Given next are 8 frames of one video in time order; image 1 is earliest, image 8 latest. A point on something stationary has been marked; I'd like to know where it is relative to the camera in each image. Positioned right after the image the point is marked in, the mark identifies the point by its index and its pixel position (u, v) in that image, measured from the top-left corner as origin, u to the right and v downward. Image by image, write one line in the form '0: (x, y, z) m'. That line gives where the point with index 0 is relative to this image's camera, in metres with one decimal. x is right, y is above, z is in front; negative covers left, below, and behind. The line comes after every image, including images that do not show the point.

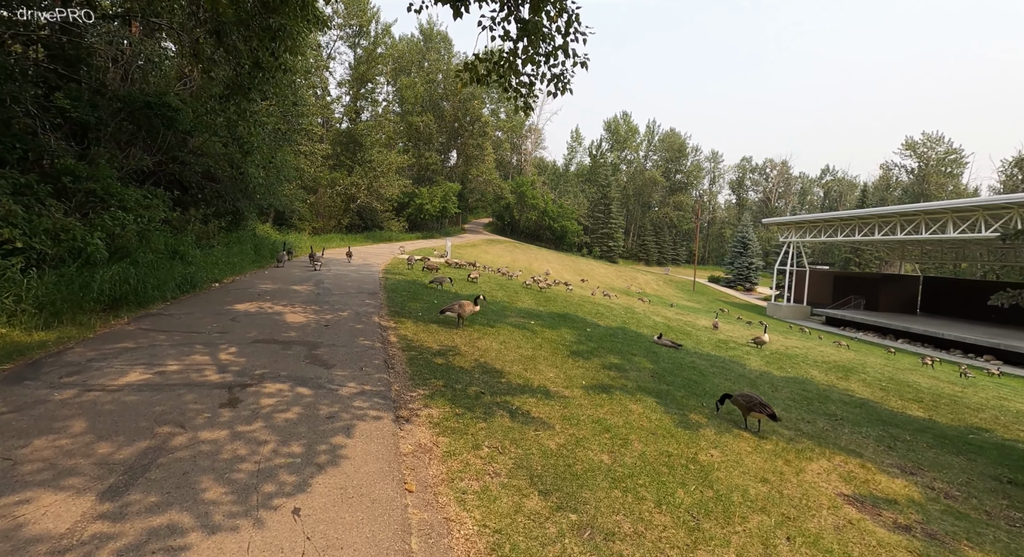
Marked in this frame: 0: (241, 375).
0: (-2.7, -1.0, +5.3) m
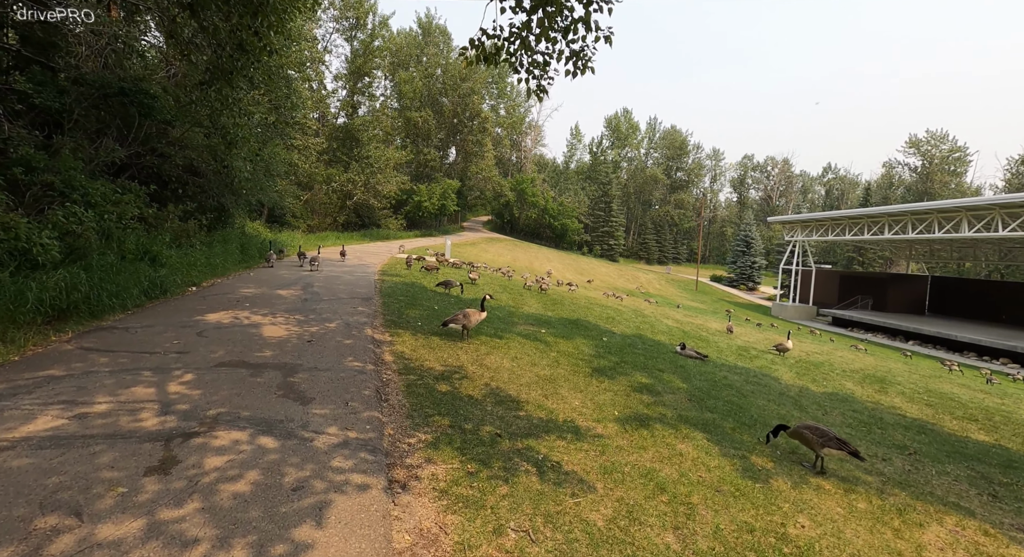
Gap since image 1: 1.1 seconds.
0: (-2.5, -1.1, +4.1) m
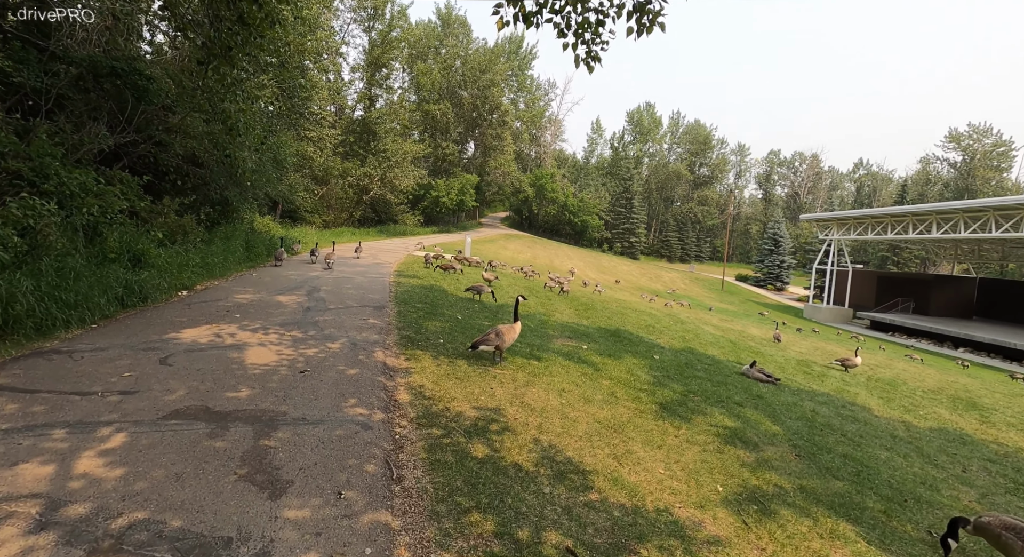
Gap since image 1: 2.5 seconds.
0: (-2.1, -1.2, +2.5) m
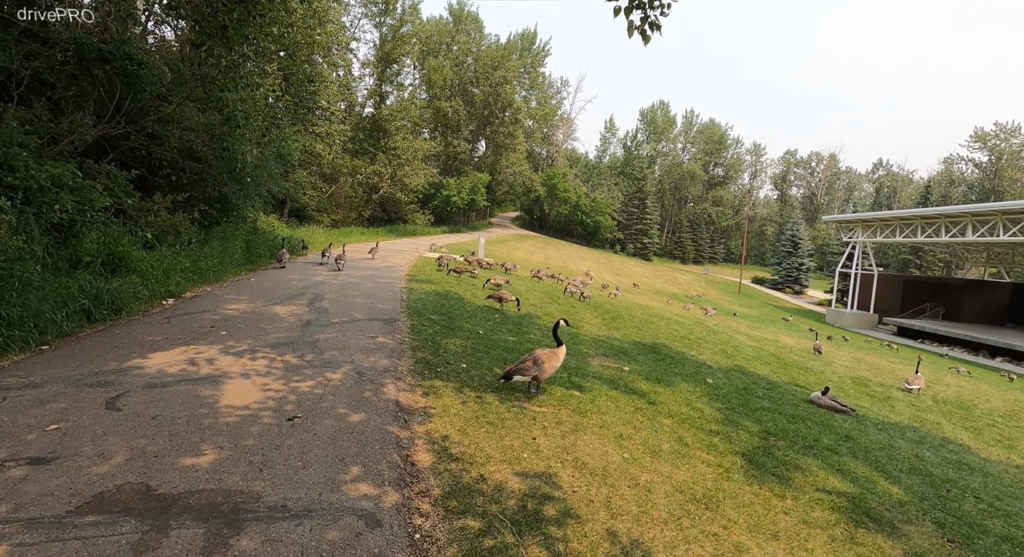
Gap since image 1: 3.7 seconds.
0: (-1.7, -1.4, +1.2) m
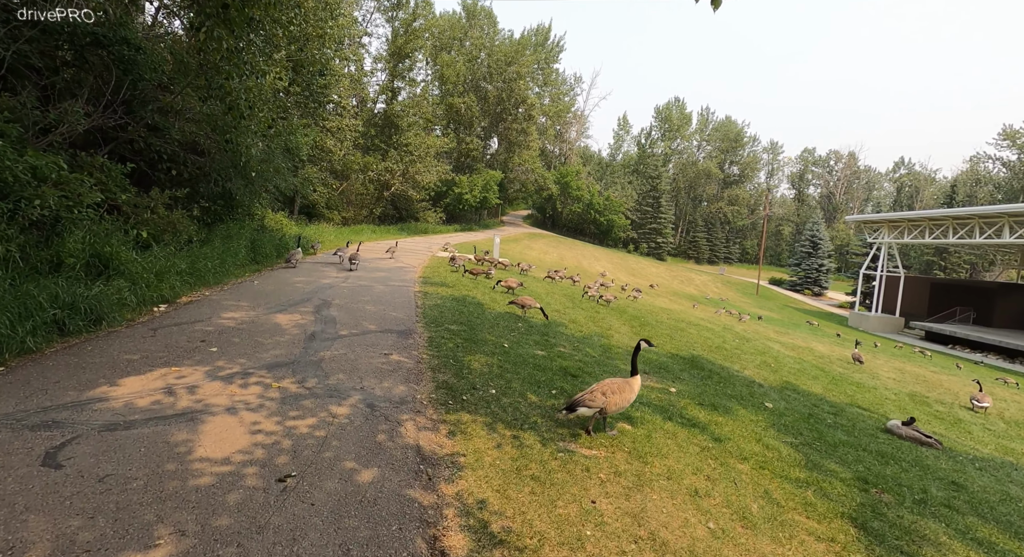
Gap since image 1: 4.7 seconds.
0: (-1.4, -1.5, +0.2) m
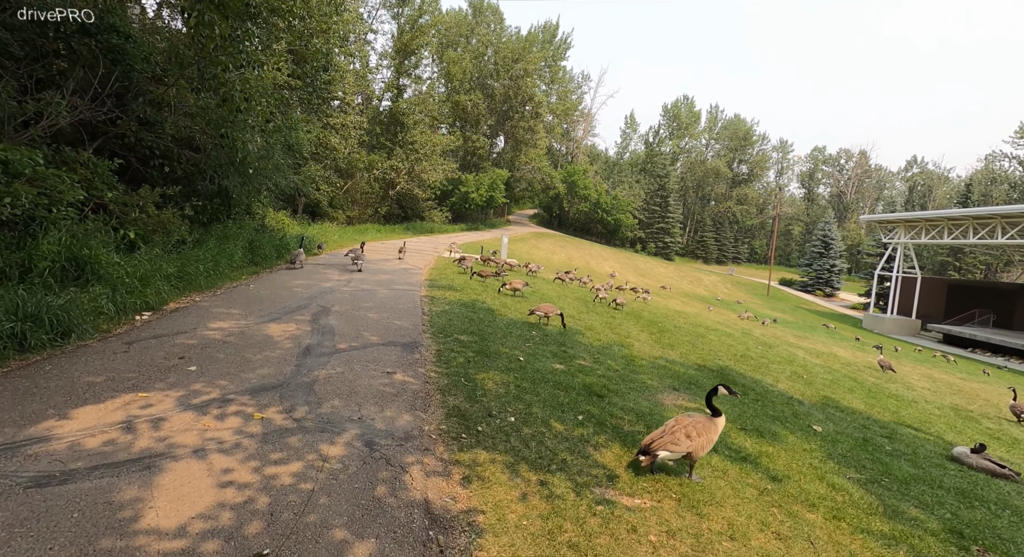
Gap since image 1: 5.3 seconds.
0: (-1.3, -1.6, -0.5) m
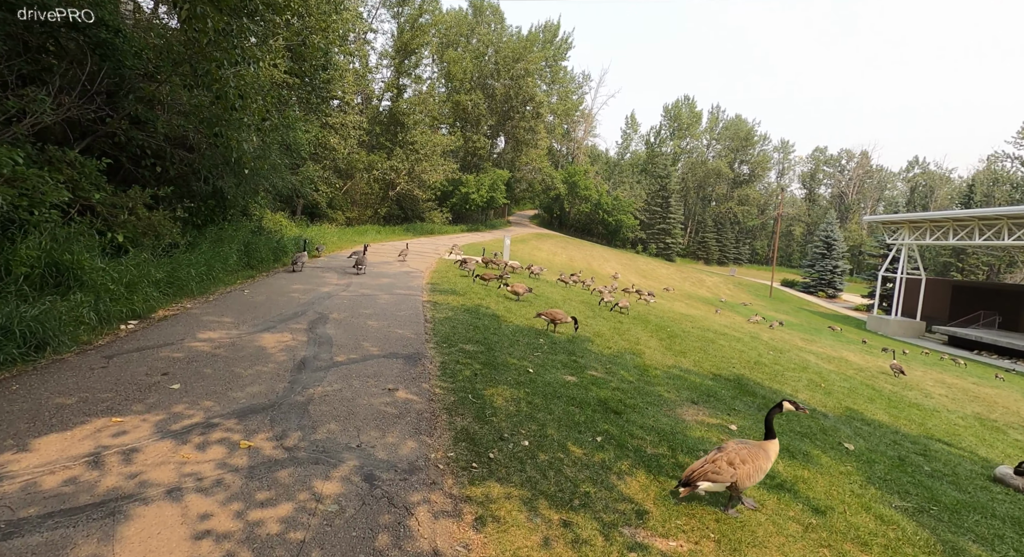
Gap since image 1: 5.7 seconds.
0: (-1.1, -1.7, -1.0) m
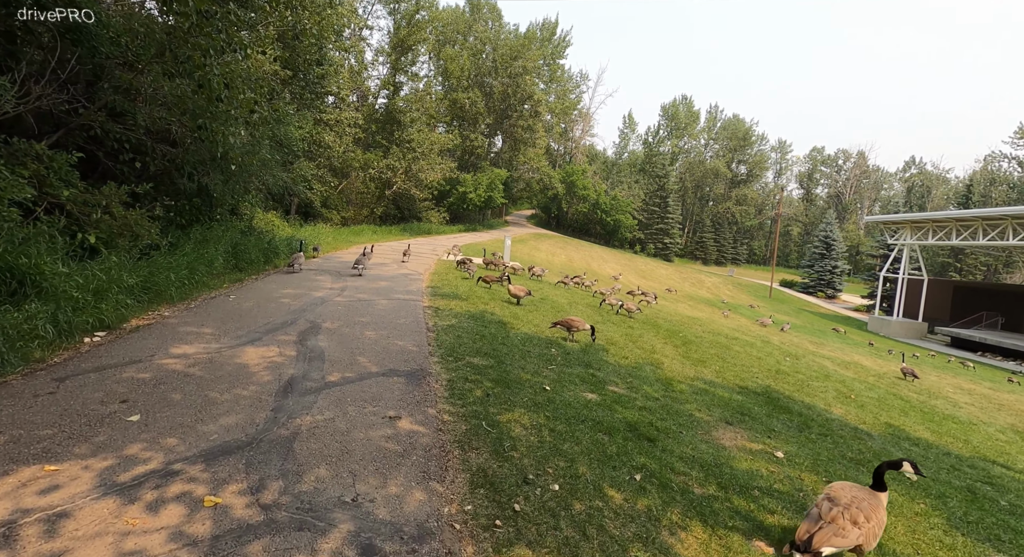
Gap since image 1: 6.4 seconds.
0: (-0.9, -1.8, -1.7) m
